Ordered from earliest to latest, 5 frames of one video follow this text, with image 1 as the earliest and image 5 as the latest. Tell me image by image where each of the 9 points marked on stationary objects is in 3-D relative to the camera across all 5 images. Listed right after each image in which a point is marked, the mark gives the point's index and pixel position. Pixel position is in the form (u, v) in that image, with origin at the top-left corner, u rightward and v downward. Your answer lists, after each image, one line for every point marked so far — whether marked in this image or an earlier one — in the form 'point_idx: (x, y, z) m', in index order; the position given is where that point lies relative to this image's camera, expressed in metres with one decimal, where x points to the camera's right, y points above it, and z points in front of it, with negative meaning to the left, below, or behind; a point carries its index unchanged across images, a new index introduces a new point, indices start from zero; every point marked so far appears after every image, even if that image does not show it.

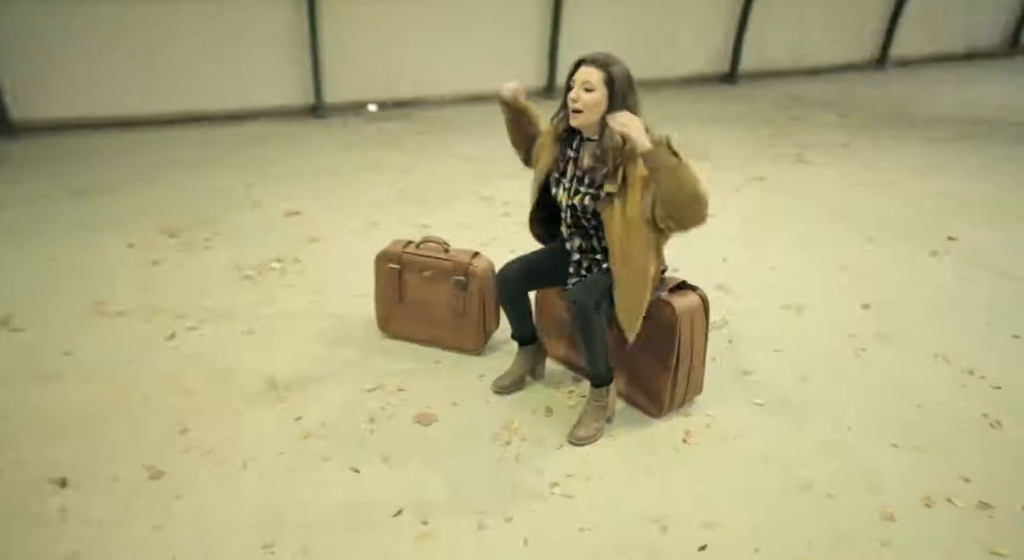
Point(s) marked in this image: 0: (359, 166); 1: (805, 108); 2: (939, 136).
0: (-0.9, +0.6, +3.9) m
1: (+2.3, +1.3, +5.6) m
2: (+3.0, +1.0, +5.0) m
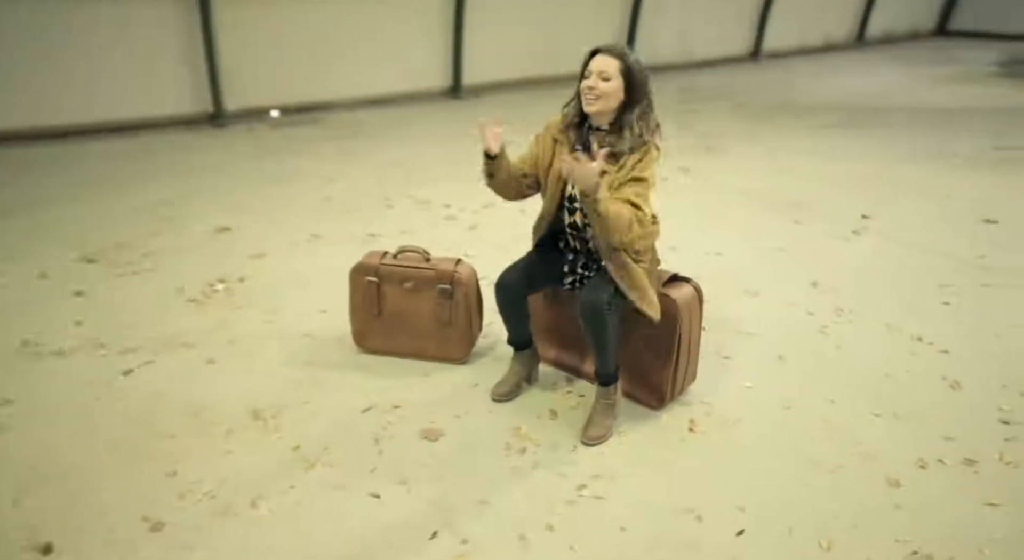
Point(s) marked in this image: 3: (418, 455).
0: (-1.2, +0.6, +3.7) m
1: (+1.6, +1.5, +5.9) m
2: (+2.4, +1.2, +5.4) m
3: (-0.2, -0.4, +1.6) m
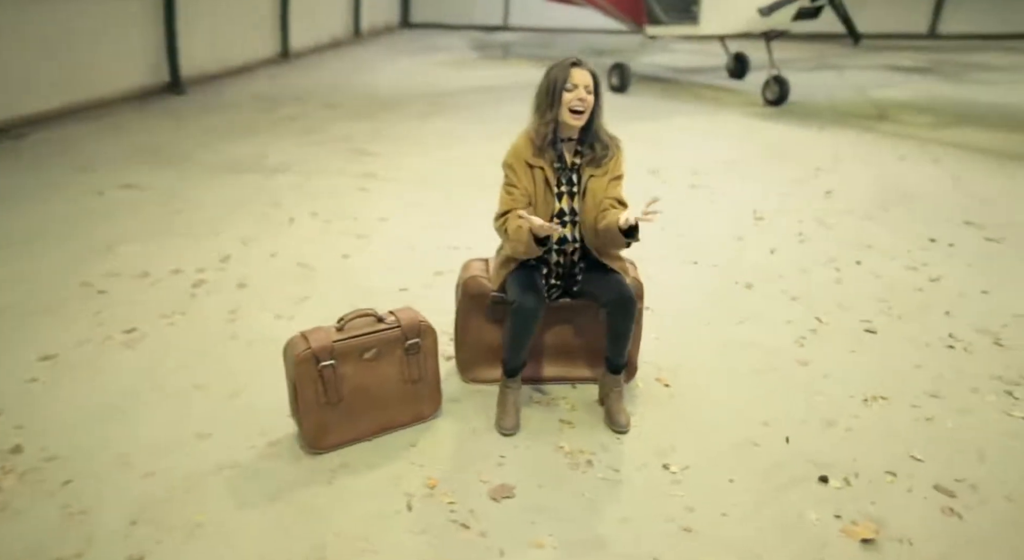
0: (-2.3, -0.1, +2.4) m
1: (-1.8, +1.4, +5.8) m
2: (-0.8, +1.4, +5.9) m
3: (0.0, -0.5, +1.5) m
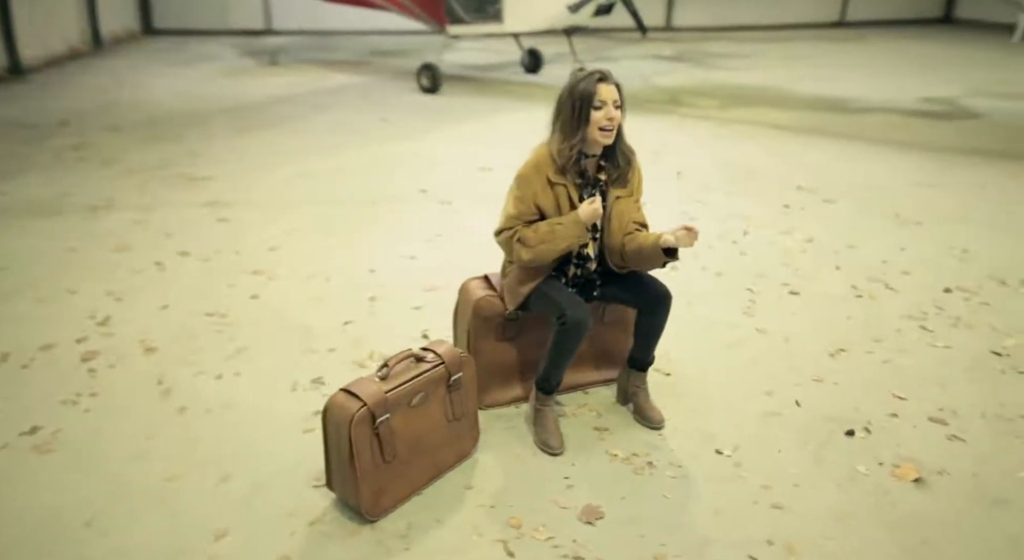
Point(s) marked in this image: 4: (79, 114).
0: (-2.3, -0.4, +1.6) m
1: (-3.0, +1.0, +4.9) m
2: (-2.1, +1.2, +5.4) m
3: (+0.2, -0.5, +1.4) m
4: (-3.8, +1.5, +6.0) m
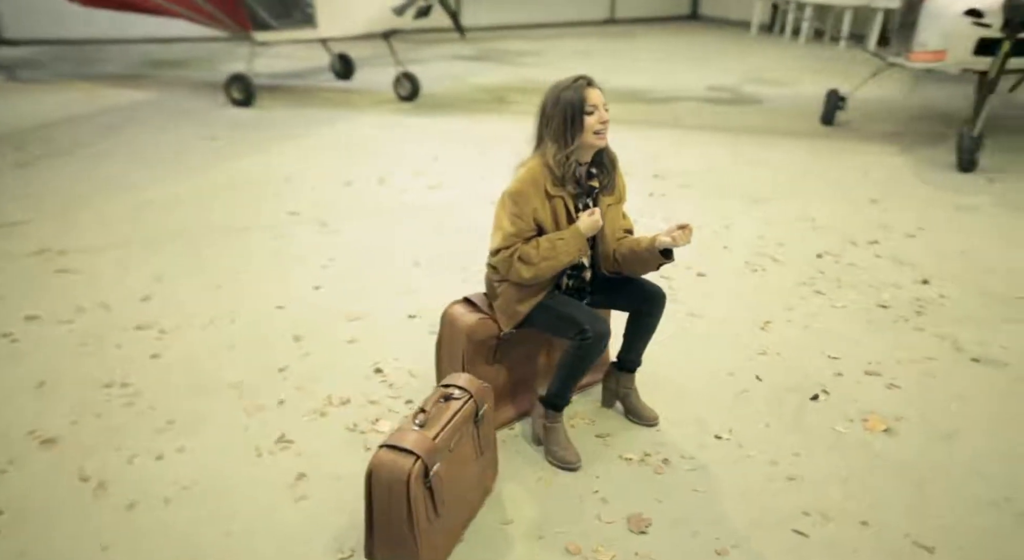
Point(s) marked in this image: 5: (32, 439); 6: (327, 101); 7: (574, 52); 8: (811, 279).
0: (-2.1, -0.7, +0.9) m
1: (-3.9, +0.5, +3.9) m
2: (-3.2, +0.8, +4.5) m
3: (+0.3, -0.5, +1.4) m
4: (-5.0, +0.9, +4.7) m
5: (-1.2, -0.4, +1.8) m
6: (-1.8, +1.8, +6.8) m
7: (+0.9, +3.2, +9.7) m
8: (+1.2, 0.0, +2.7) m
